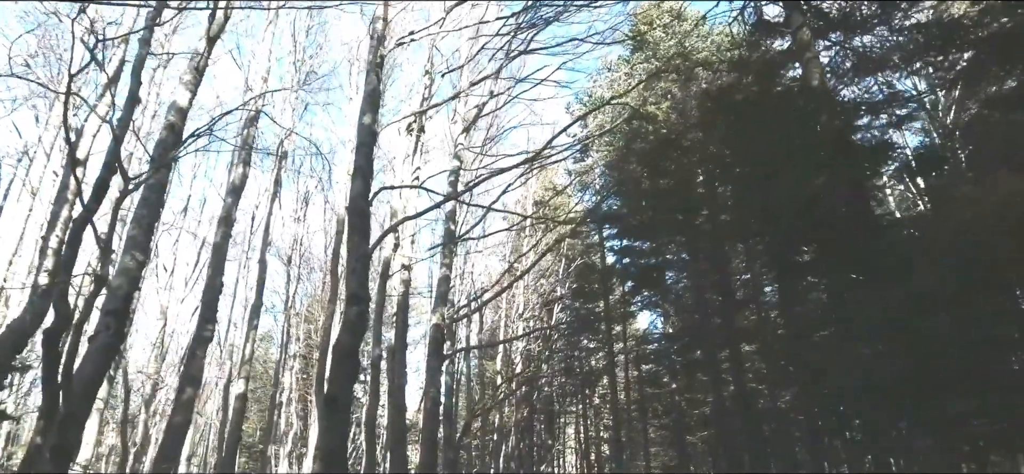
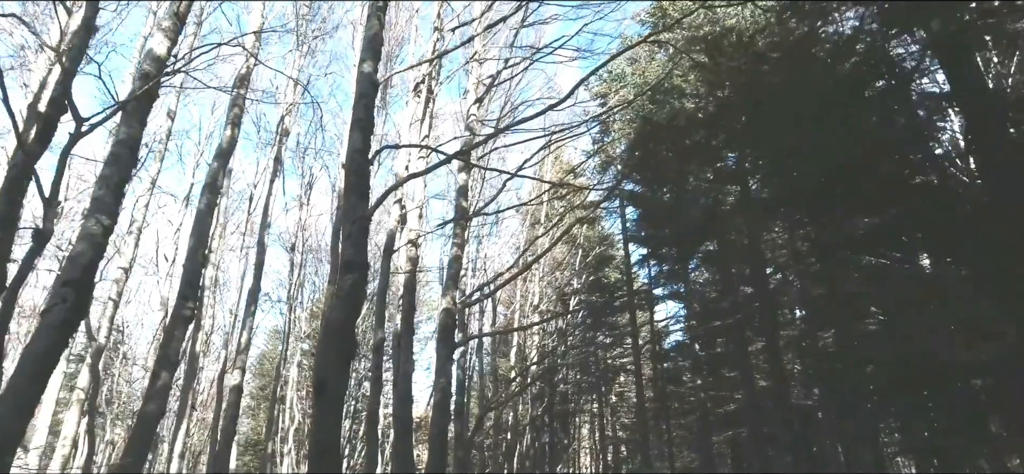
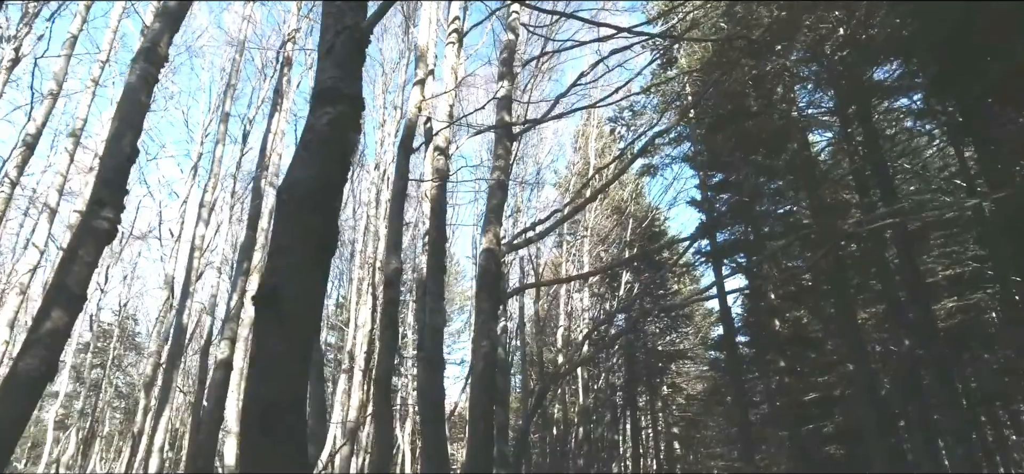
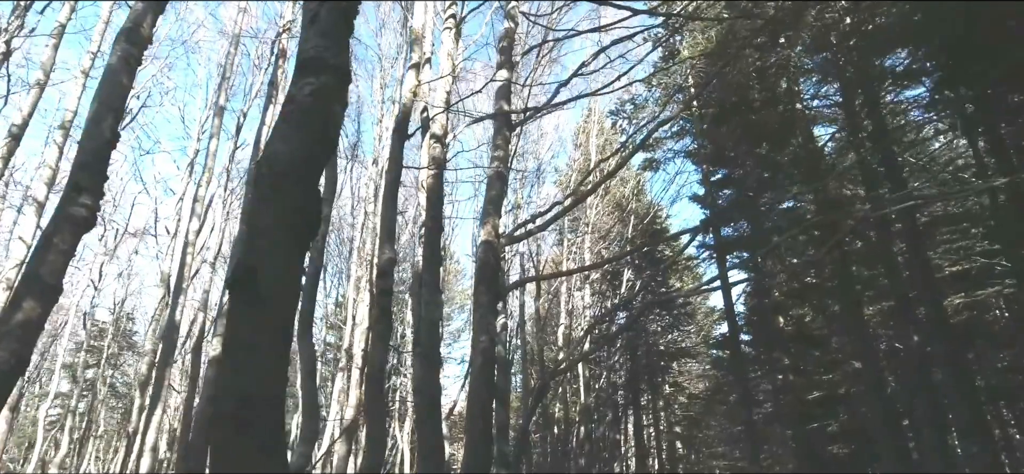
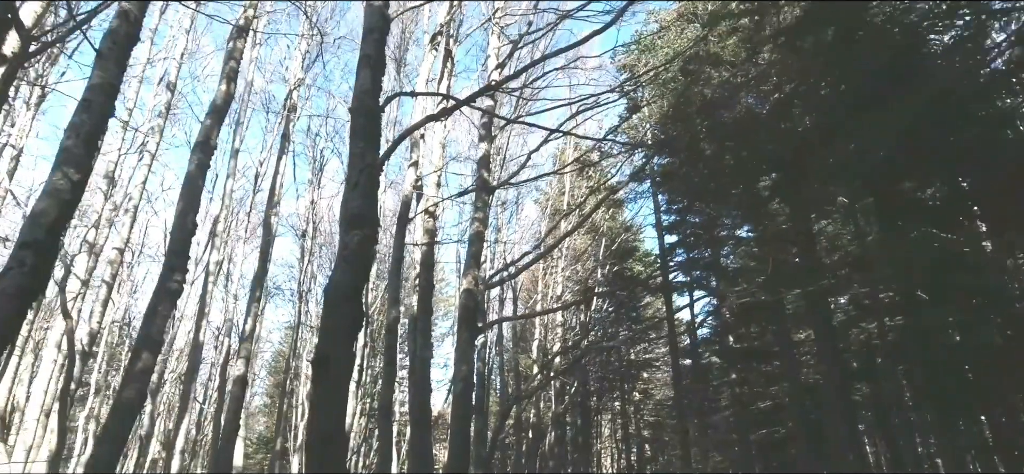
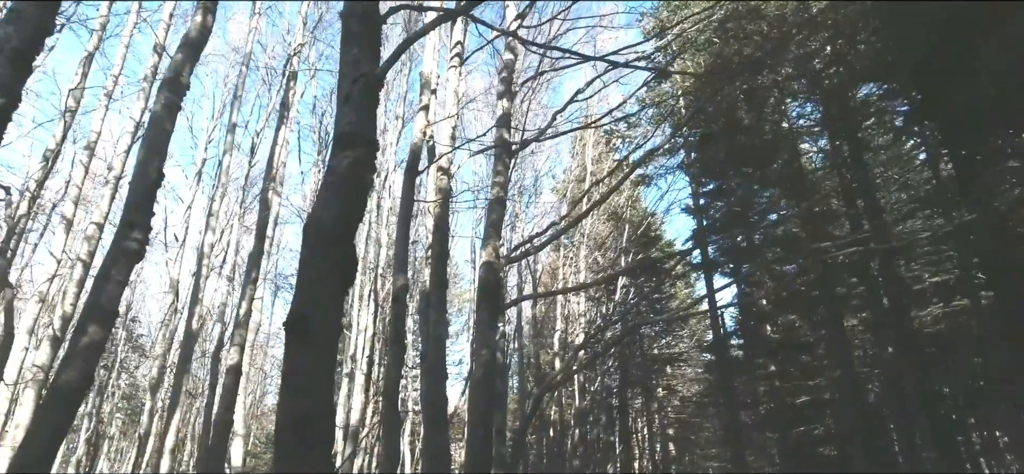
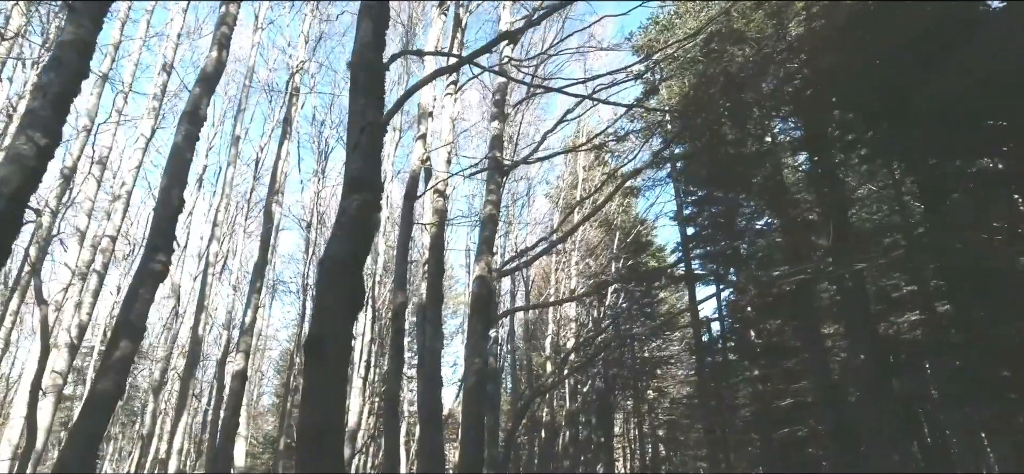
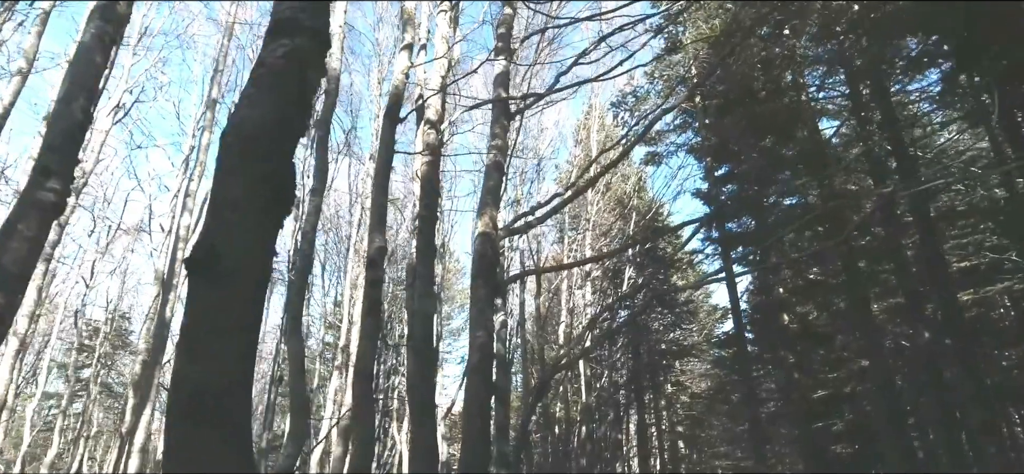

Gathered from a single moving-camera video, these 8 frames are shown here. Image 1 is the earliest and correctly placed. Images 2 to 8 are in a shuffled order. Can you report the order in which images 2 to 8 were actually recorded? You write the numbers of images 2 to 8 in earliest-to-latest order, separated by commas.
2, 5, 7, 6, 3, 4, 8
